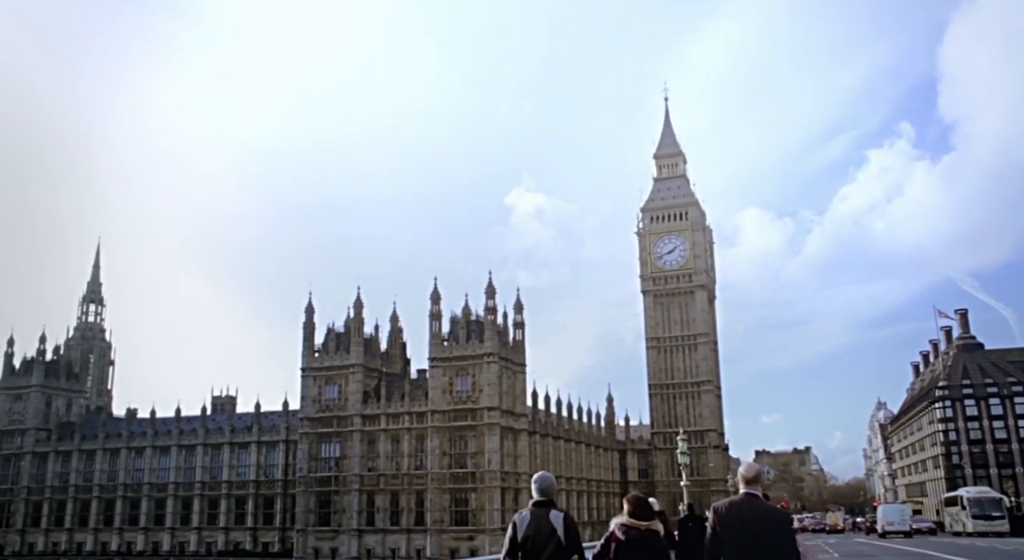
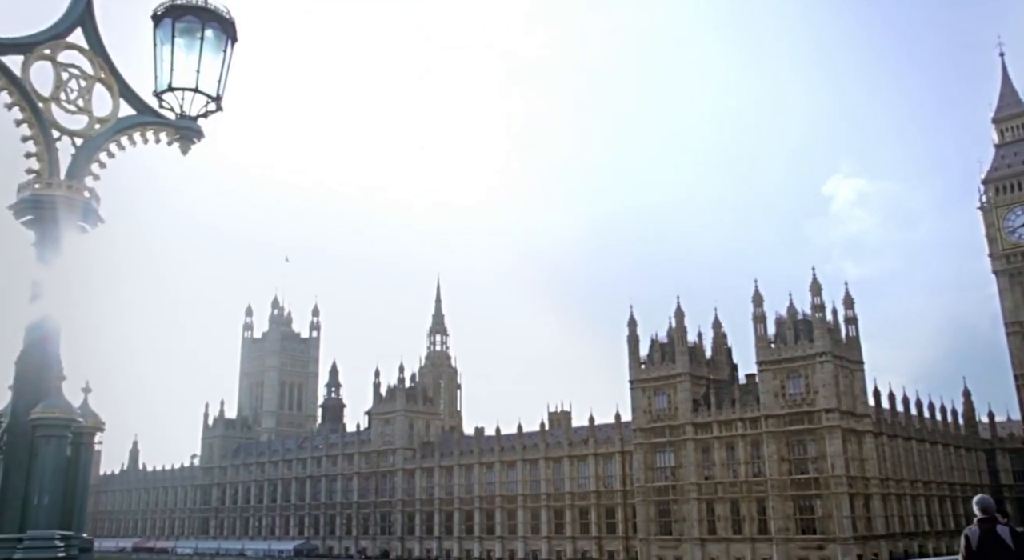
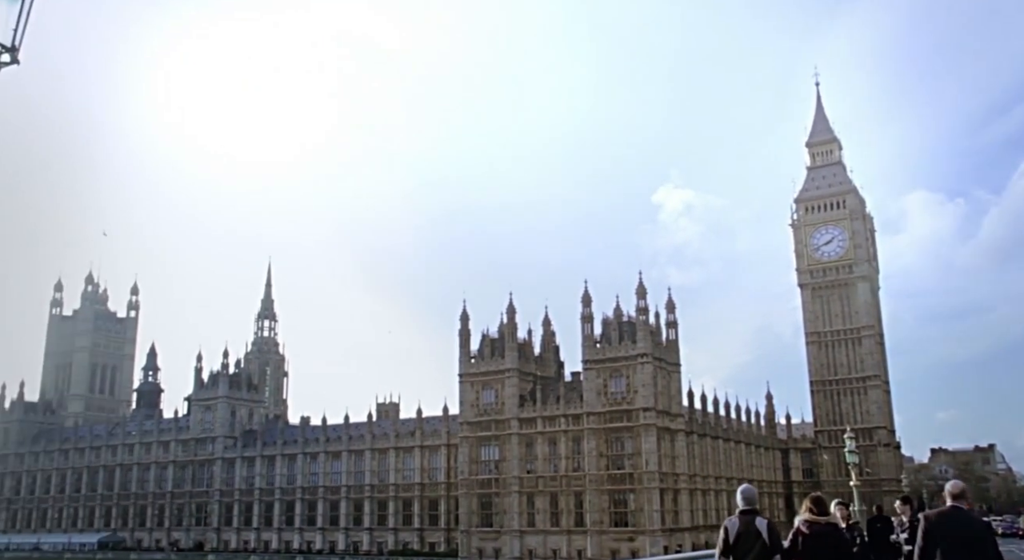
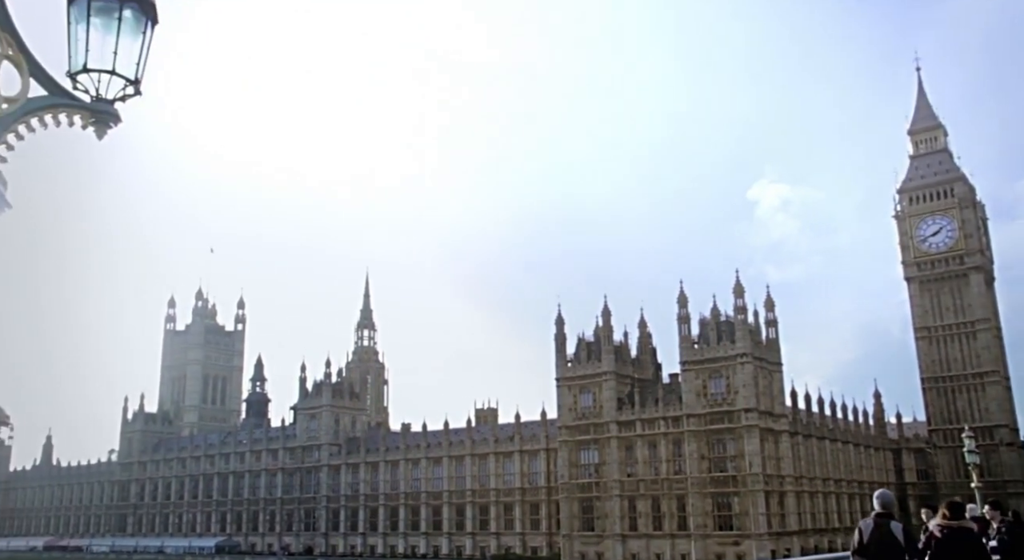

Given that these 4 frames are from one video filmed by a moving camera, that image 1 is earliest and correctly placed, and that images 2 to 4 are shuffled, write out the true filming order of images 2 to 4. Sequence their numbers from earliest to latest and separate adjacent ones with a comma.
3, 4, 2
